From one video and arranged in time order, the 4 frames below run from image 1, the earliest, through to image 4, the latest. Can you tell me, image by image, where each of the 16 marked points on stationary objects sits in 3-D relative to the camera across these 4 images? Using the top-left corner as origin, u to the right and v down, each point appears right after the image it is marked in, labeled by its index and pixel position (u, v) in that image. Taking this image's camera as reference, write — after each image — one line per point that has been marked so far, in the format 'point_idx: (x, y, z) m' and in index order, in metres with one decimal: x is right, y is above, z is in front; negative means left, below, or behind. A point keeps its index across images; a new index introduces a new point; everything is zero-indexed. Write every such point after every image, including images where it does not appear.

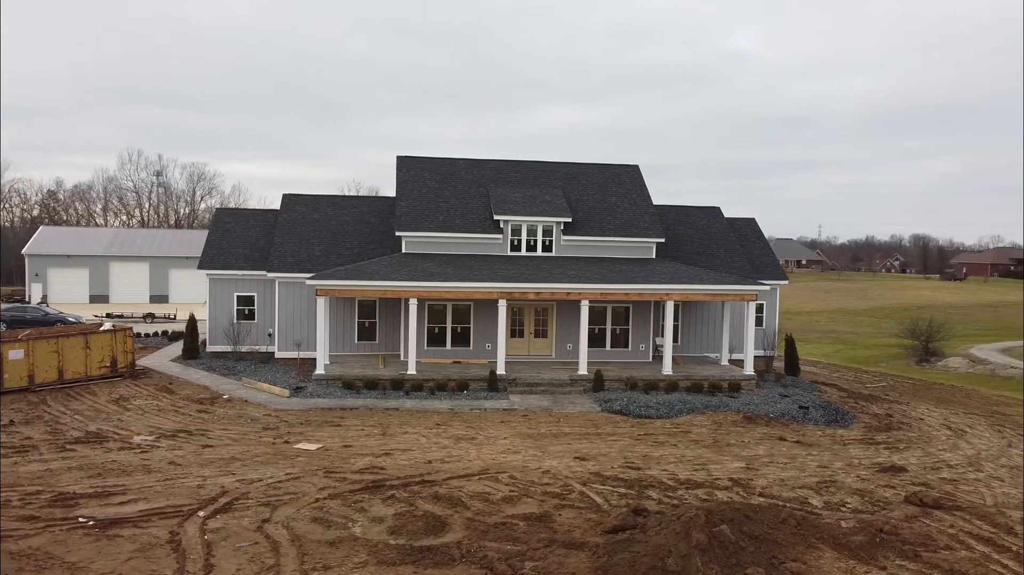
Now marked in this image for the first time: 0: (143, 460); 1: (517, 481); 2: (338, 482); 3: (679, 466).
0: (-5.3, -2.5, +11.6) m
1: (+0.1, -2.7, +11.3) m
2: (-2.3, -2.6, +10.9) m
3: (+2.7, -2.8, +12.8) m
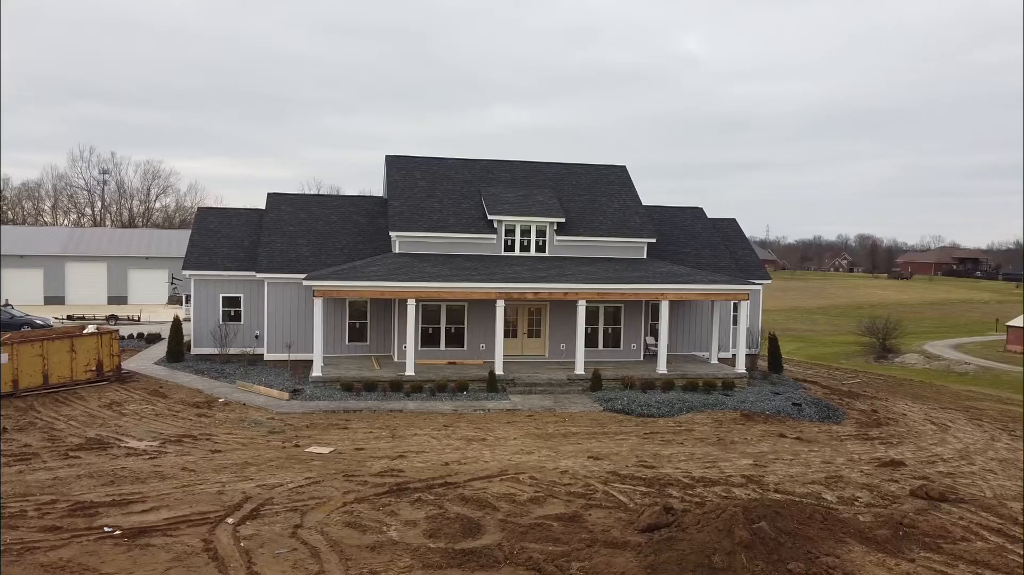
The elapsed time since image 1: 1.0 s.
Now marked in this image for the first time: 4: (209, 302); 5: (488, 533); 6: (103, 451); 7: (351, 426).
0: (-5.0, -2.5, +11.3) m
1: (+0.4, -2.7, +11.3) m
2: (-2.0, -2.7, +10.8) m
3: (+2.9, -2.8, +12.9) m
4: (-7.3, -0.3, +19.3) m
5: (-0.3, -2.8, +9.2) m
6: (-6.1, -2.4, +12.0) m
7: (-2.8, -2.4, +13.8) m
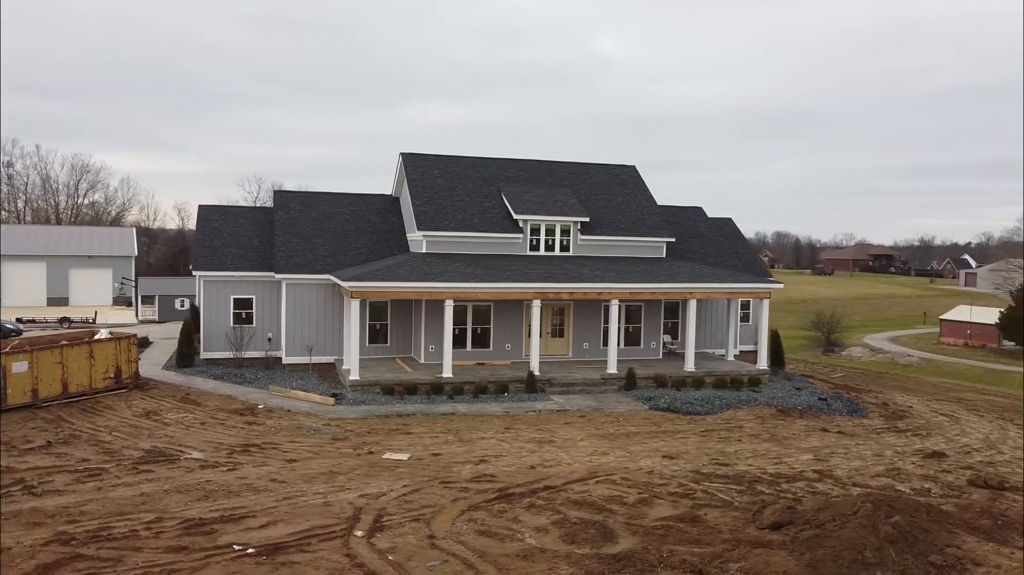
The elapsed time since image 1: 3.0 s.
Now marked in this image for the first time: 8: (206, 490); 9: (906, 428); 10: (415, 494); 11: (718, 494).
0: (-3.7, -2.5, +10.7) m
1: (+1.7, -2.8, +11.3) m
2: (-0.6, -2.7, +10.5) m
3: (+4.0, -2.8, +13.1) m
4: (-6.7, -0.4, +18.5) m
5: (+1.3, -2.8, +9.1) m
6: (-4.8, -2.5, +11.3) m
7: (-1.7, -2.4, +13.5) m
8: (-3.9, -2.6, +10.2) m
9: (+8.1, -2.9, +16.5) m
10: (-1.3, -2.7, +10.4) m
11: (+2.8, -2.8, +11.0) m
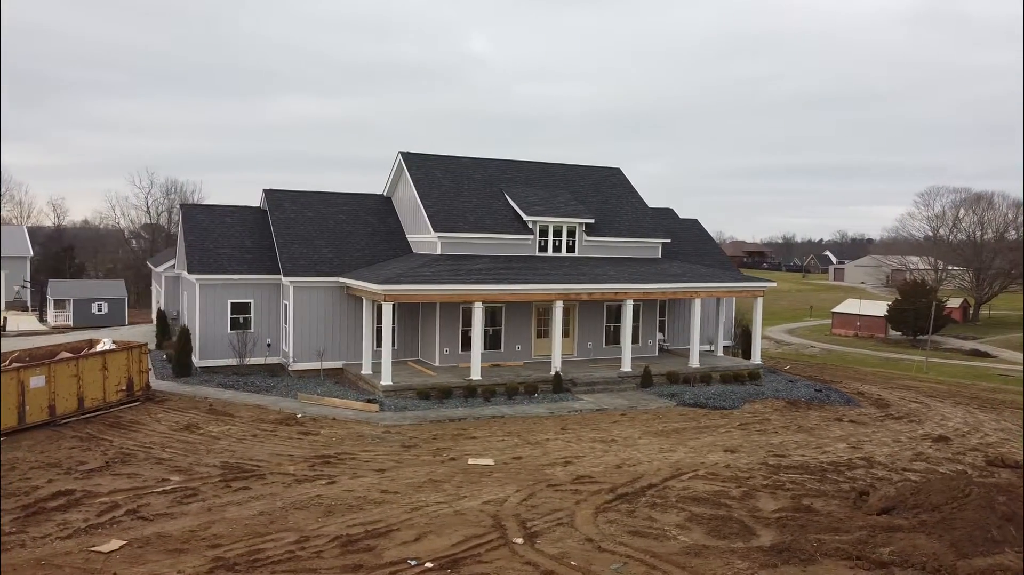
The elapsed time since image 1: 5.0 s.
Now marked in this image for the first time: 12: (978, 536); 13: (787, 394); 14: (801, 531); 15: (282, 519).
0: (-2.1, -2.6, +10.4) m
1: (+3.1, -2.8, +11.8) m
2: (+0.9, -2.7, +10.6) m
3: (+5.1, -2.8, +13.9) m
4: (-6.4, -0.5, +17.6) m
5: (+3.0, -2.9, +9.5) m
6: (-3.4, -2.6, +10.8) m
7: (-0.6, -2.5, +13.4) m
8: (-2.3, -2.7, +9.8) m
9: (+8.6, -2.9, +17.9) m
10: (+0.3, -2.7, +10.4) m
11: (+4.2, -2.8, +11.6) m
12: (+5.2, -2.8, +9.0) m
13: (+6.2, -2.4, +18.1) m
14: (+3.4, -2.9, +9.5) m
15: (-2.7, -2.7, +9.3) m
